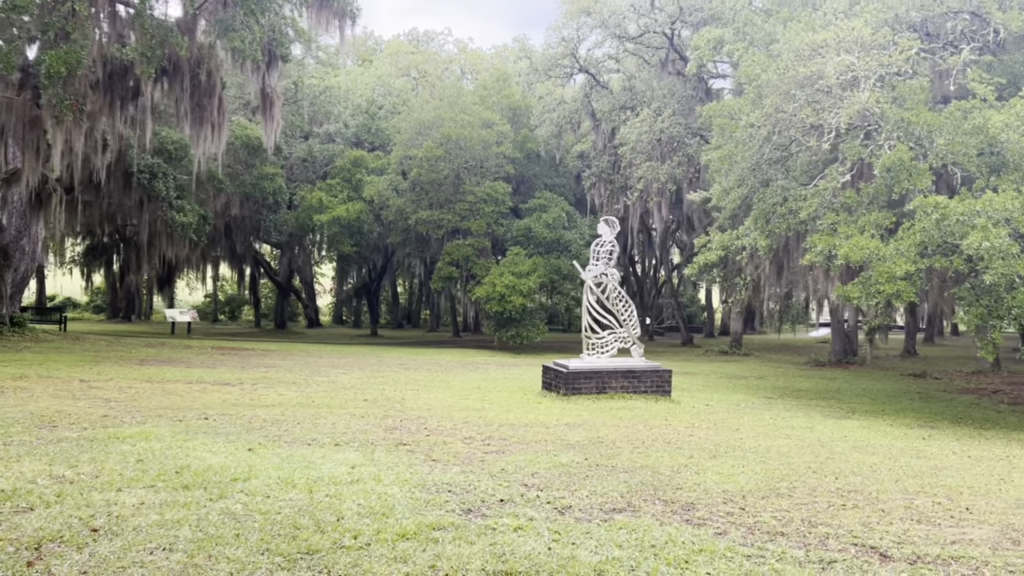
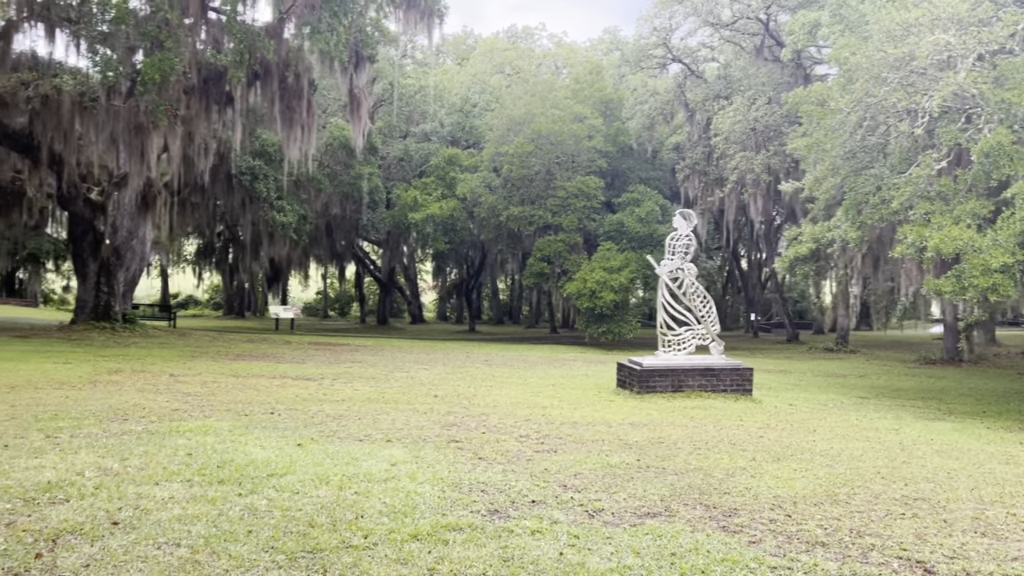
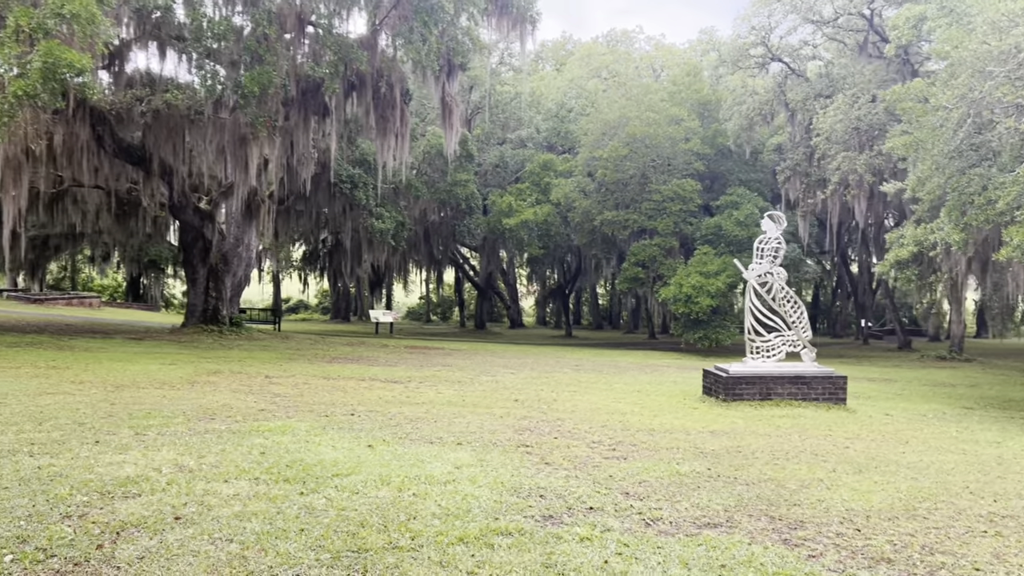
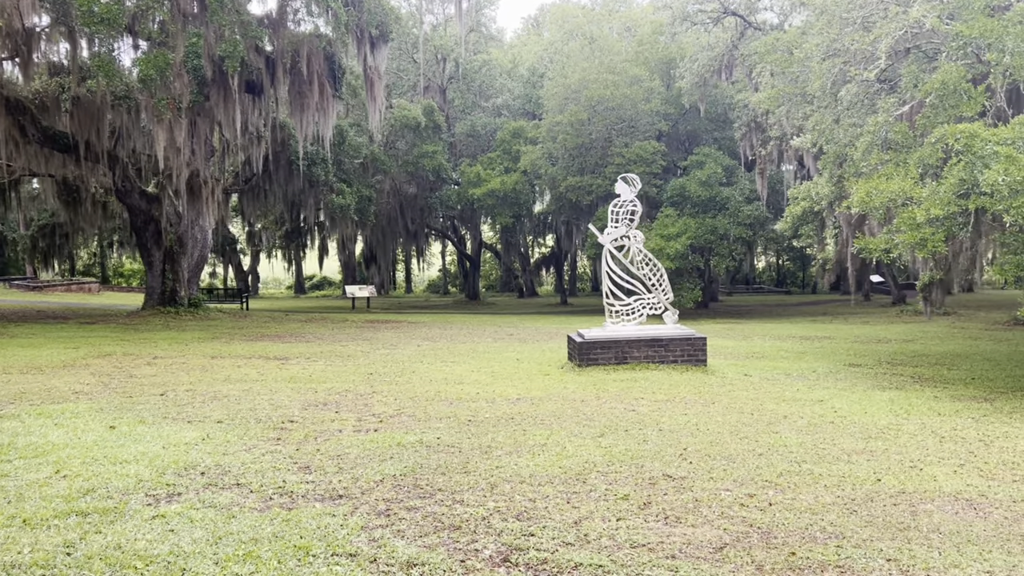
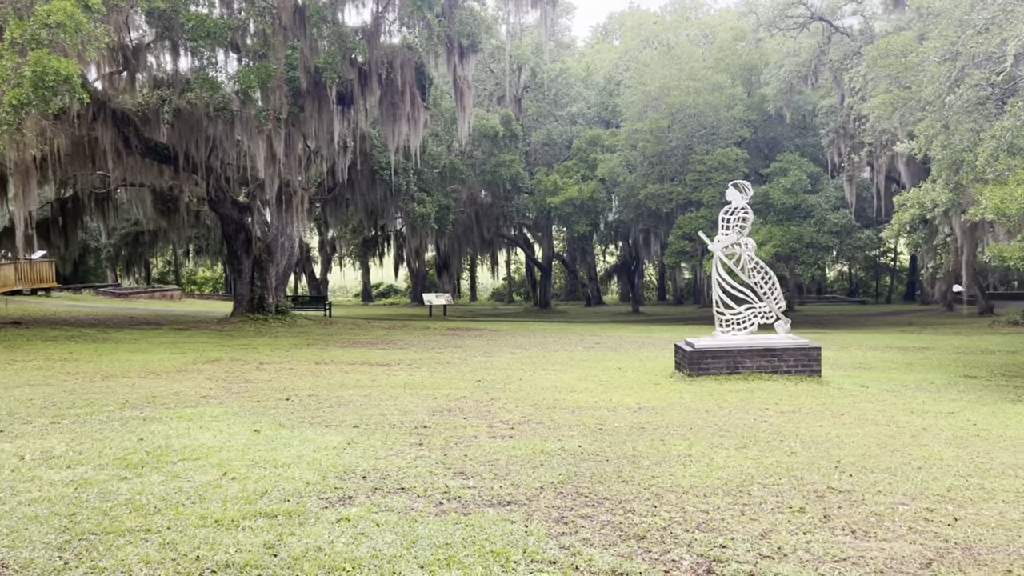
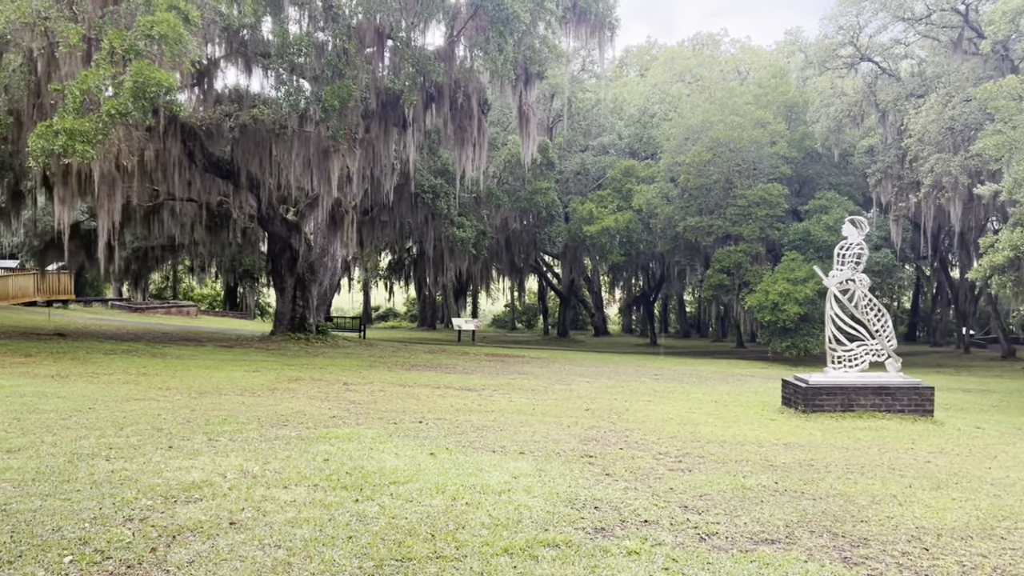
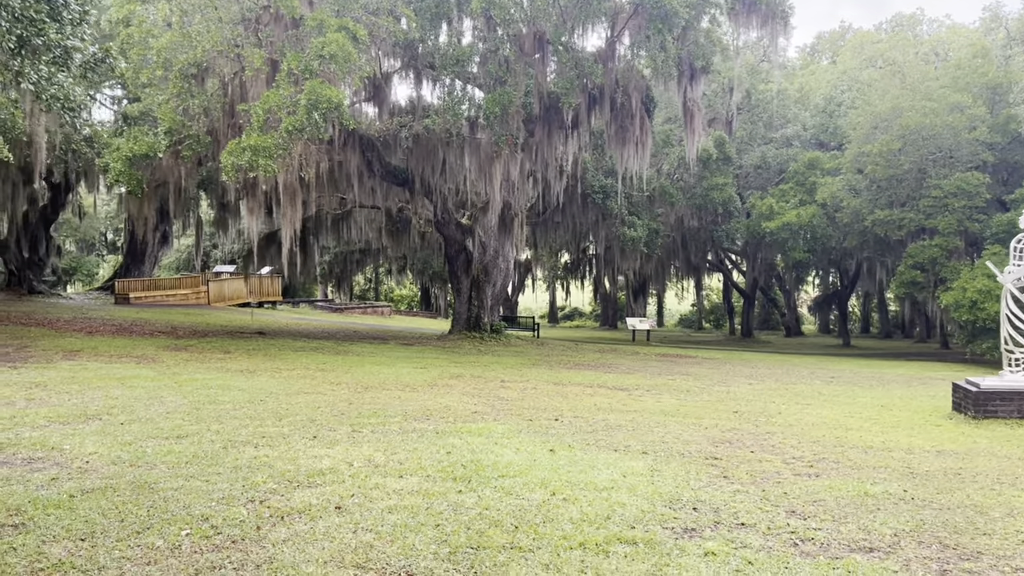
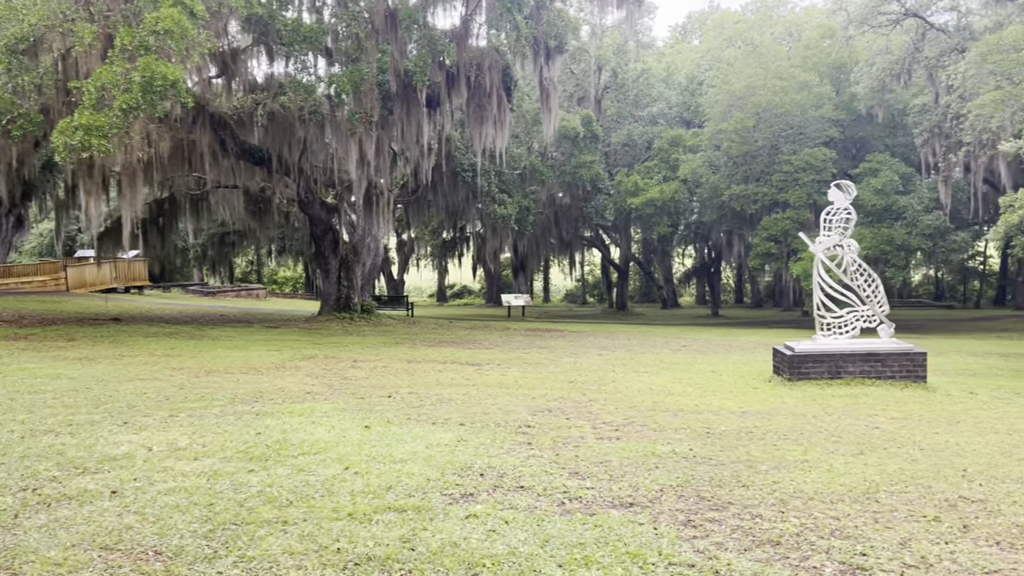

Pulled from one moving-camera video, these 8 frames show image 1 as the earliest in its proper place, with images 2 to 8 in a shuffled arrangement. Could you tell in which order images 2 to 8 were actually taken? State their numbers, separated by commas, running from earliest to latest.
2, 3, 6, 7, 8, 5, 4
